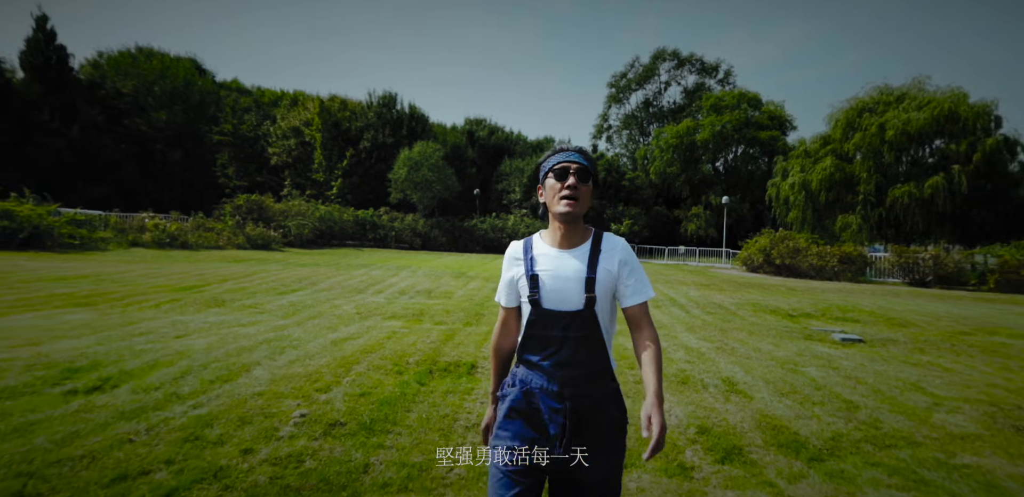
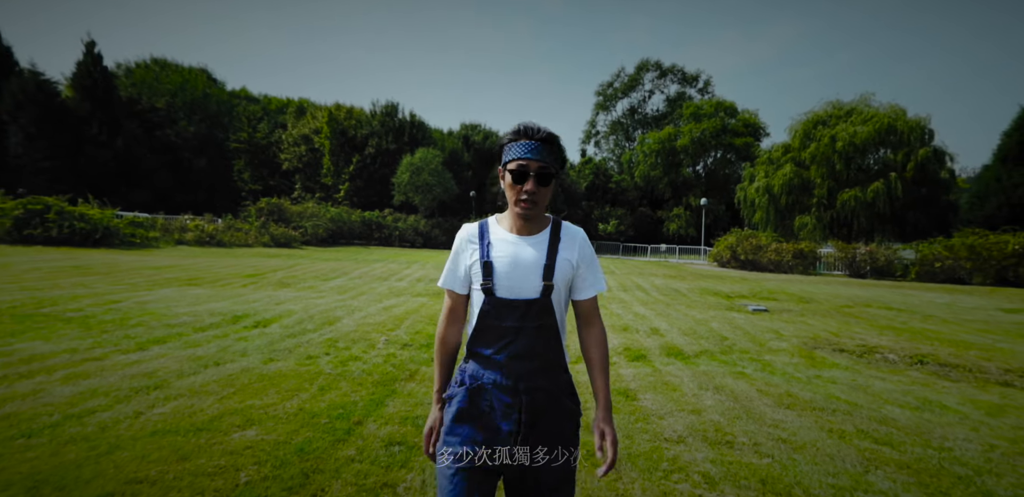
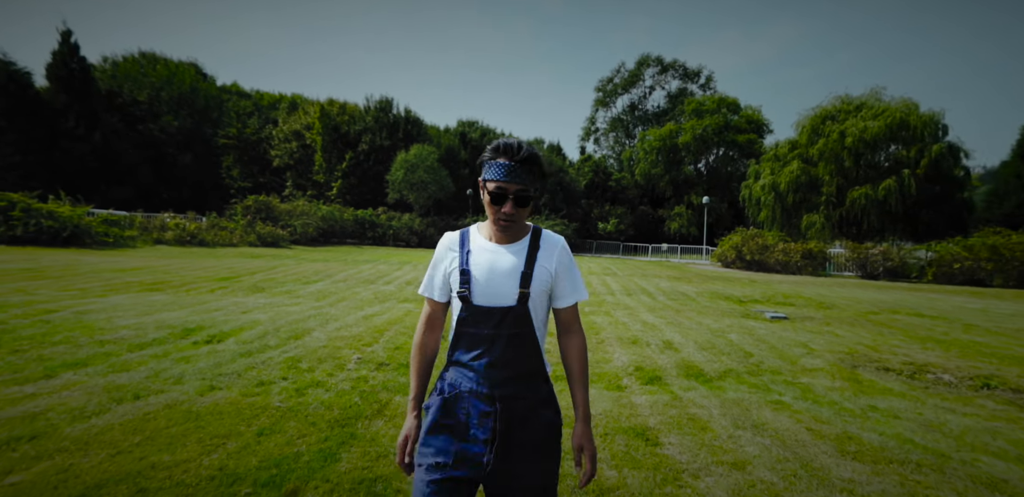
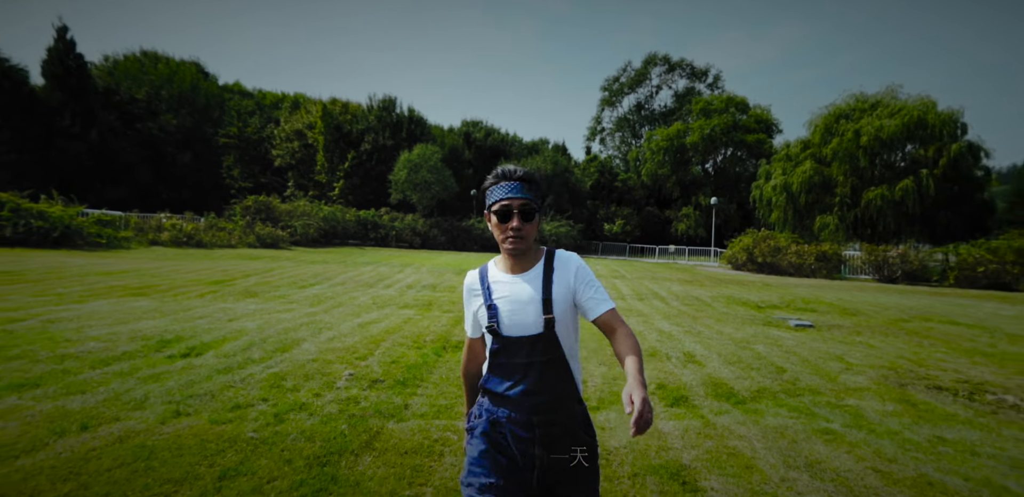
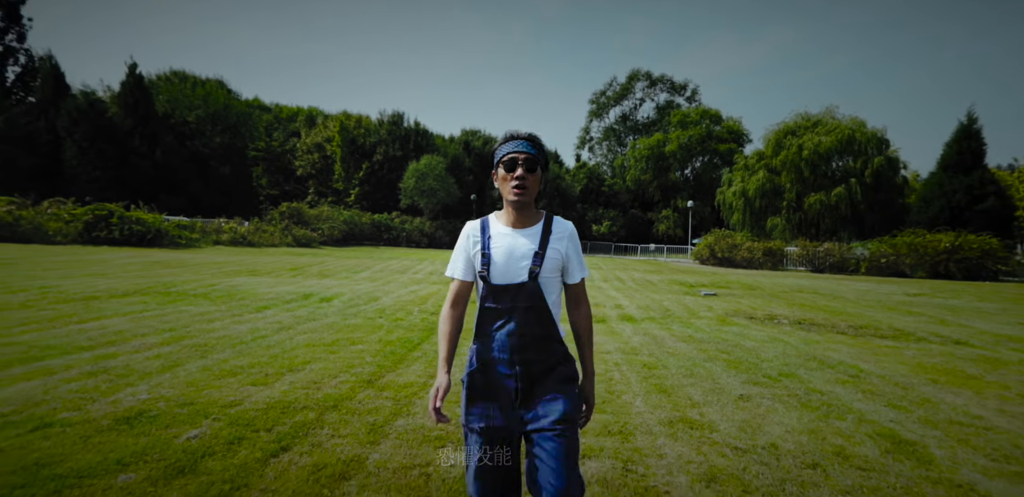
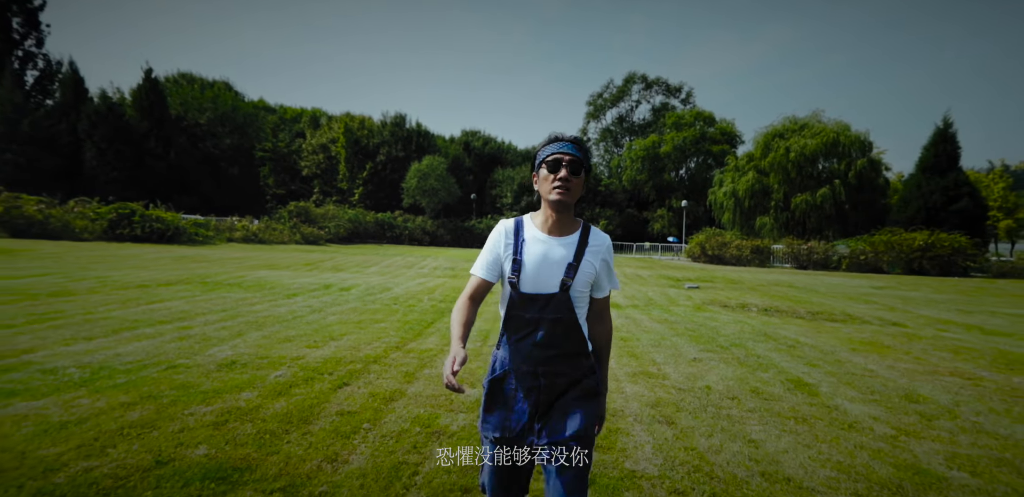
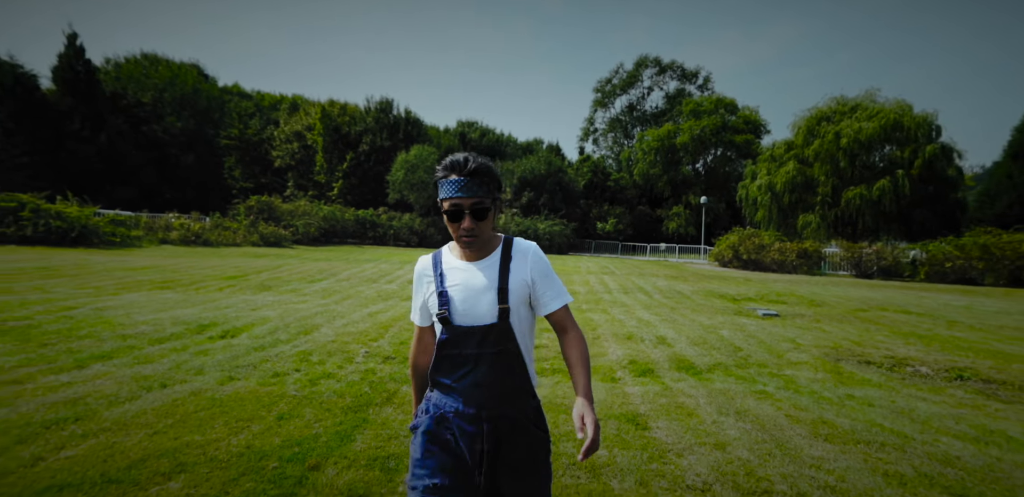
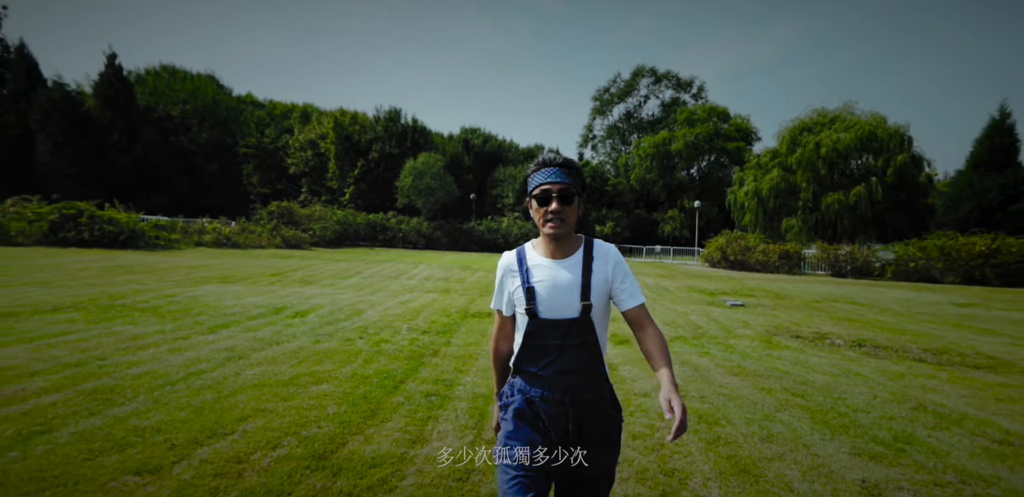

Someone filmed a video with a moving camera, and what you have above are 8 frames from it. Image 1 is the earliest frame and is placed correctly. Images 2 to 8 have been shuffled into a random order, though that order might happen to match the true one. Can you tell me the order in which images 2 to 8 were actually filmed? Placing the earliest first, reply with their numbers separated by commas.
4, 3, 7, 2, 8, 5, 6
